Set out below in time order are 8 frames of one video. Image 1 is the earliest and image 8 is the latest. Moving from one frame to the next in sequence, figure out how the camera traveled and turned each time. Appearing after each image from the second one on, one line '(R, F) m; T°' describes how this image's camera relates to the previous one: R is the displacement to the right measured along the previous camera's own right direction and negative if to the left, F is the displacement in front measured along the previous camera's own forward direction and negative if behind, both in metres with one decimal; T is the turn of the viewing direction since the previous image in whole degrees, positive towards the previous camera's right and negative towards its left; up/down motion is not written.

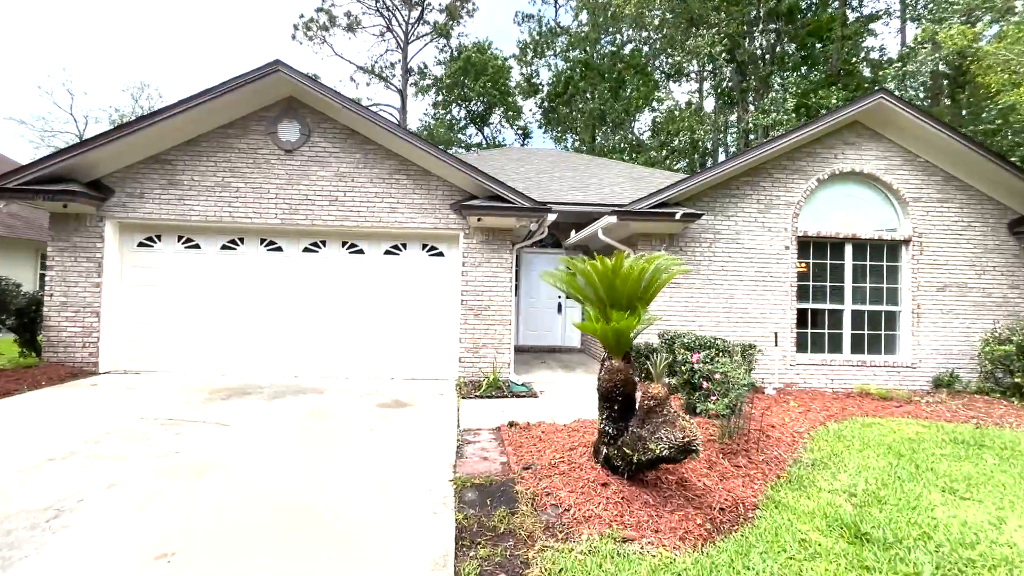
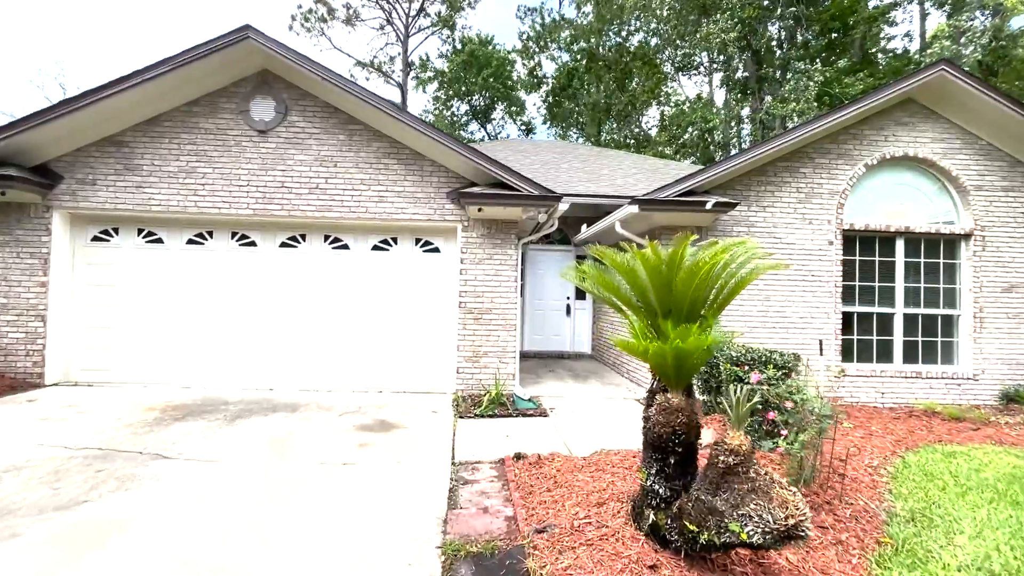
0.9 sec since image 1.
(0.0, +1.0) m; 0°
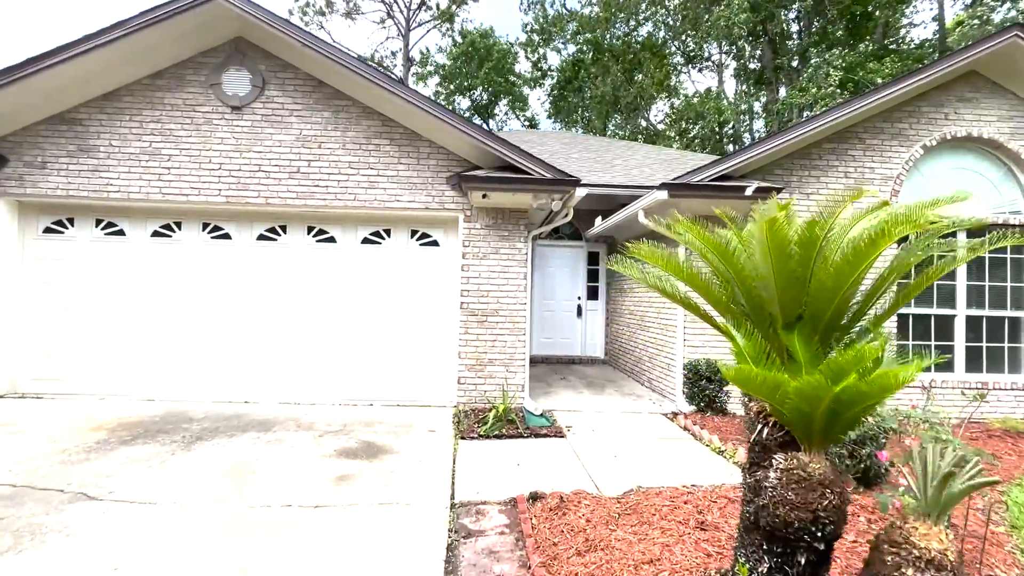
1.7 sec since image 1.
(-0.1, +0.9) m; 0°
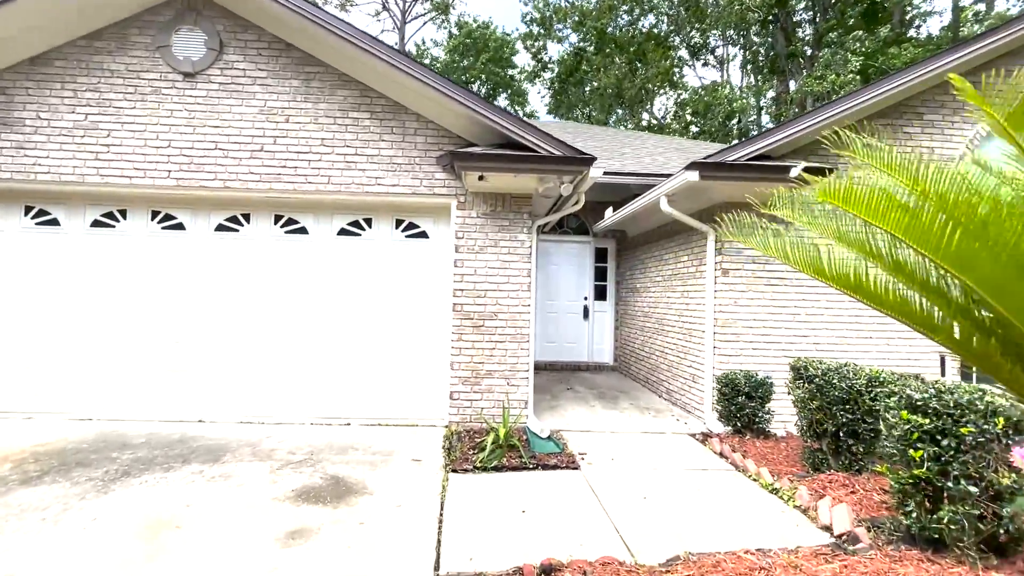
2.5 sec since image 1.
(0.0, +0.9) m; 0°
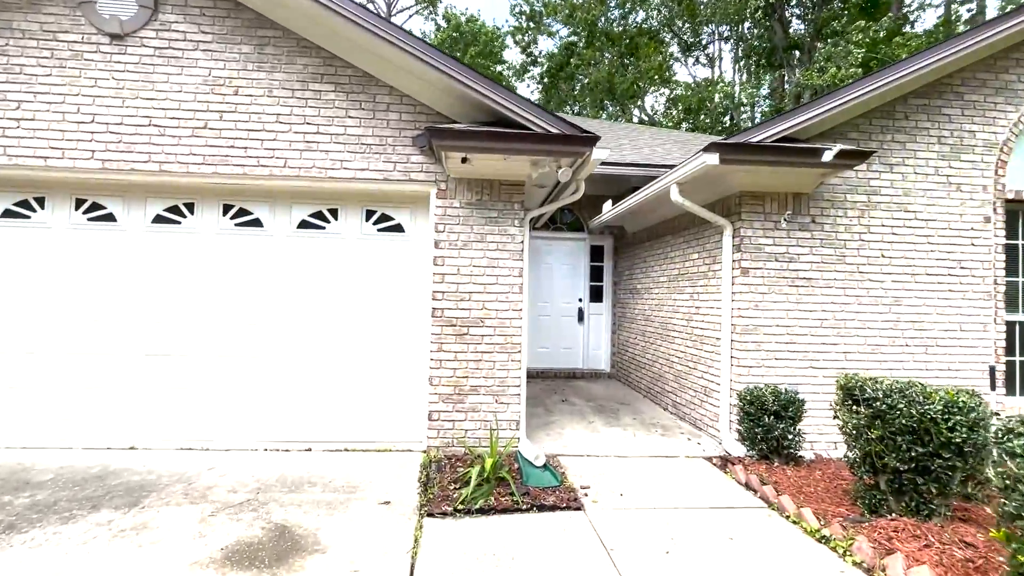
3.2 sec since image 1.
(0.0, +0.7) m; +1°
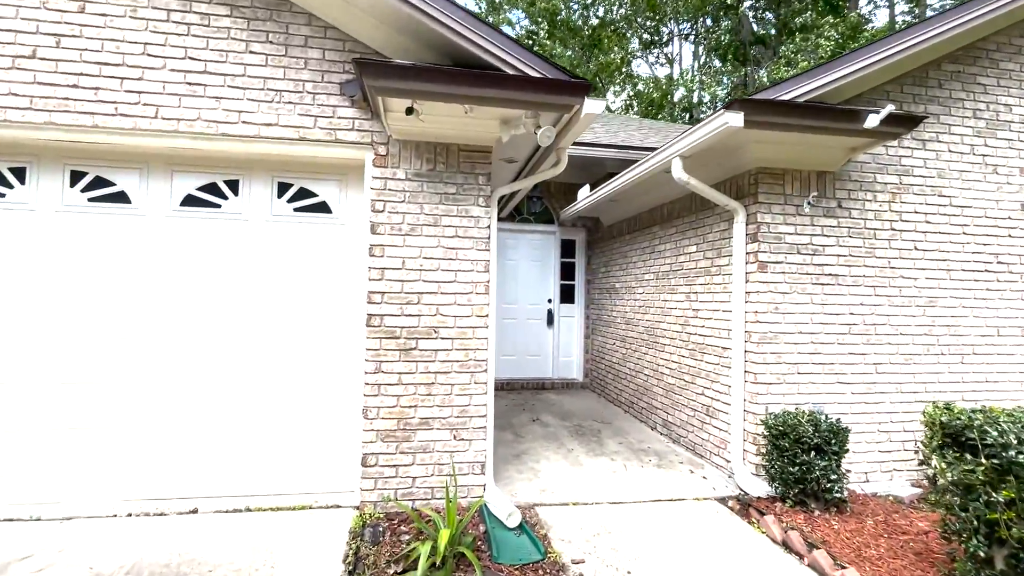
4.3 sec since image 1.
(0.0, +1.1) m; +5°
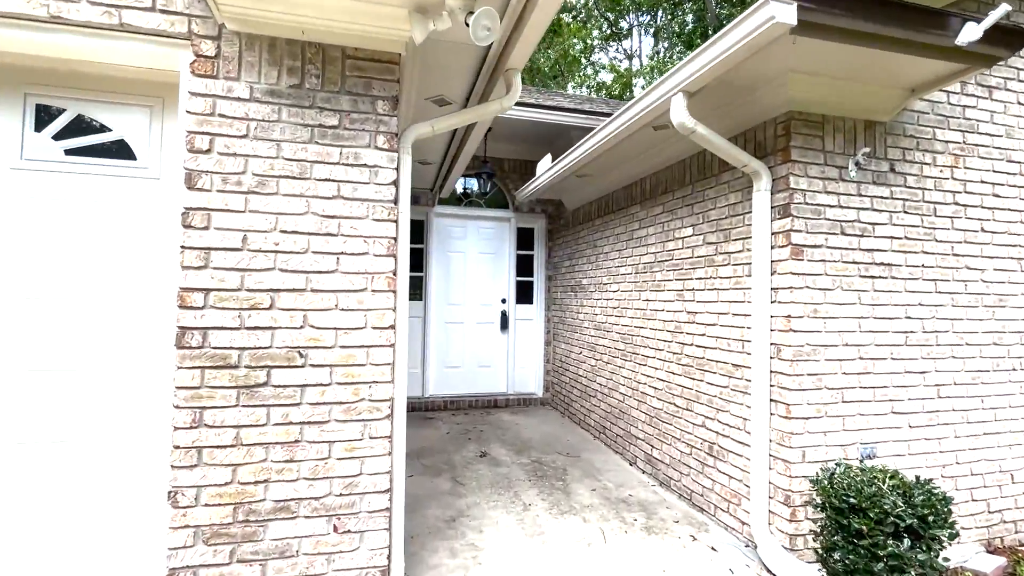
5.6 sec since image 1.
(+0.2, +1.3) m; +5°
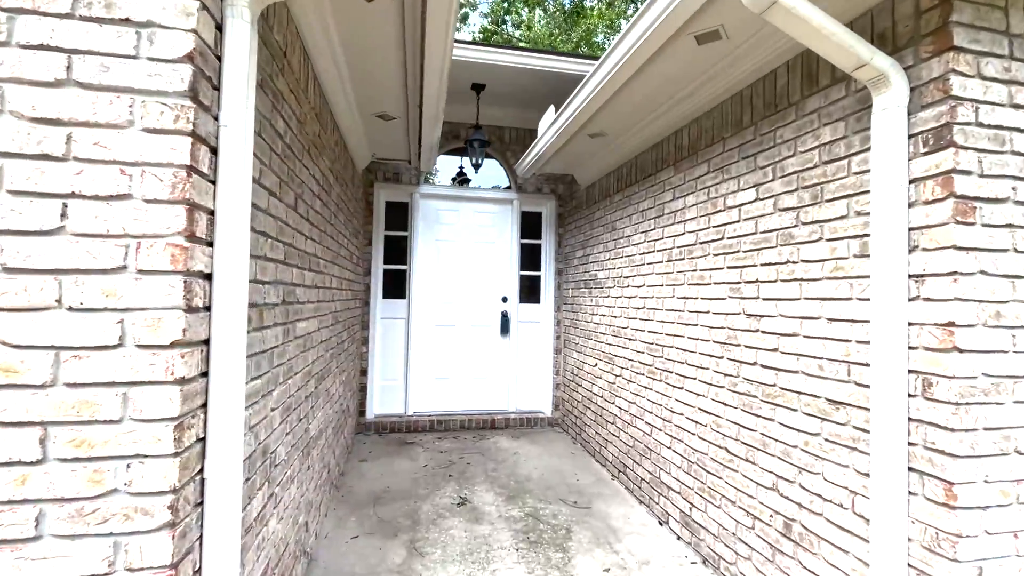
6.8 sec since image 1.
(+0.3, +1.1) m; -3°
